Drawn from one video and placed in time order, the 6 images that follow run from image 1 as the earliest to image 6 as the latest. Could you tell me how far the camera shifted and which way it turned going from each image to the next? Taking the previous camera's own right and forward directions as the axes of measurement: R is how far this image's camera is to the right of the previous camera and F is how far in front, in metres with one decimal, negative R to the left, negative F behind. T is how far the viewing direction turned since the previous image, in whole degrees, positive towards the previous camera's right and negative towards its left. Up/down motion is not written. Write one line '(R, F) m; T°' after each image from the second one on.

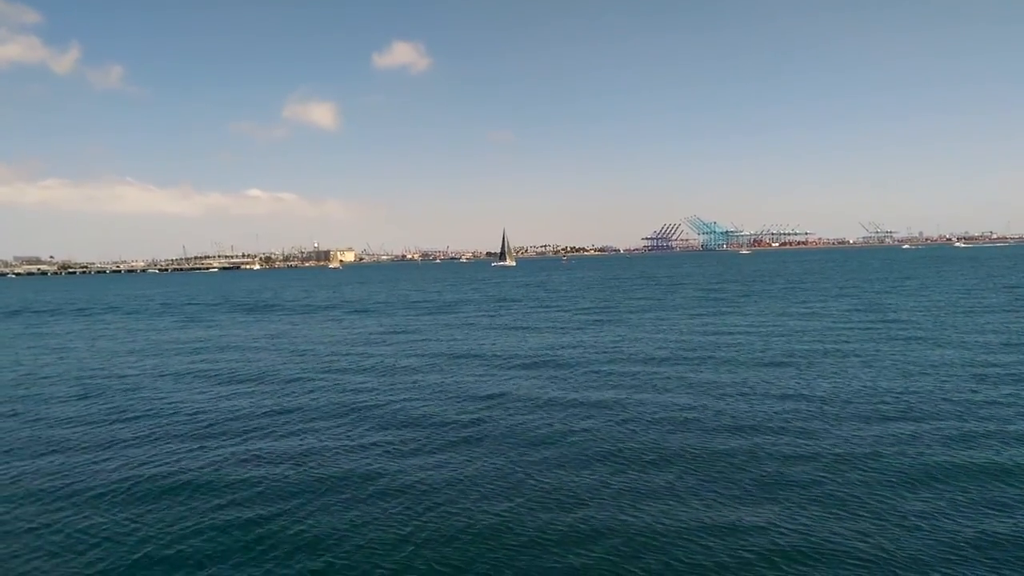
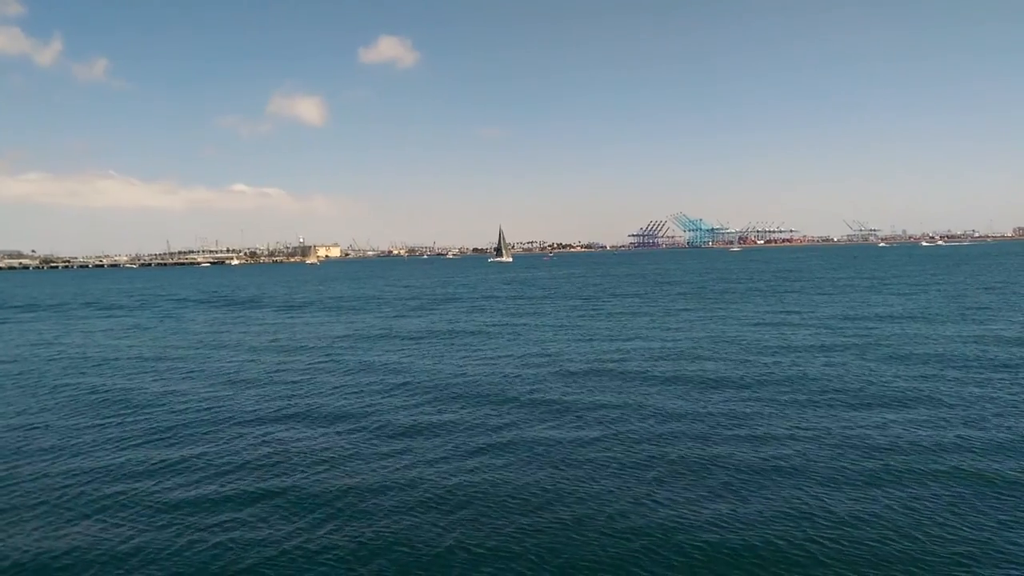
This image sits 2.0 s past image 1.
(-0.6, -0.3) m; +1°
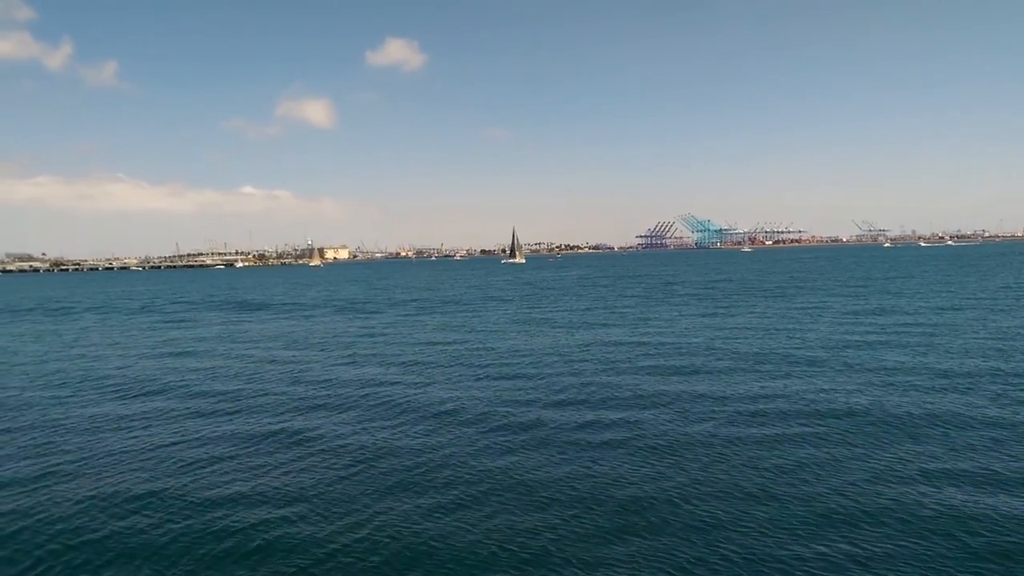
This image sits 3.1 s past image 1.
(-0.5, -0.2) m; -1°
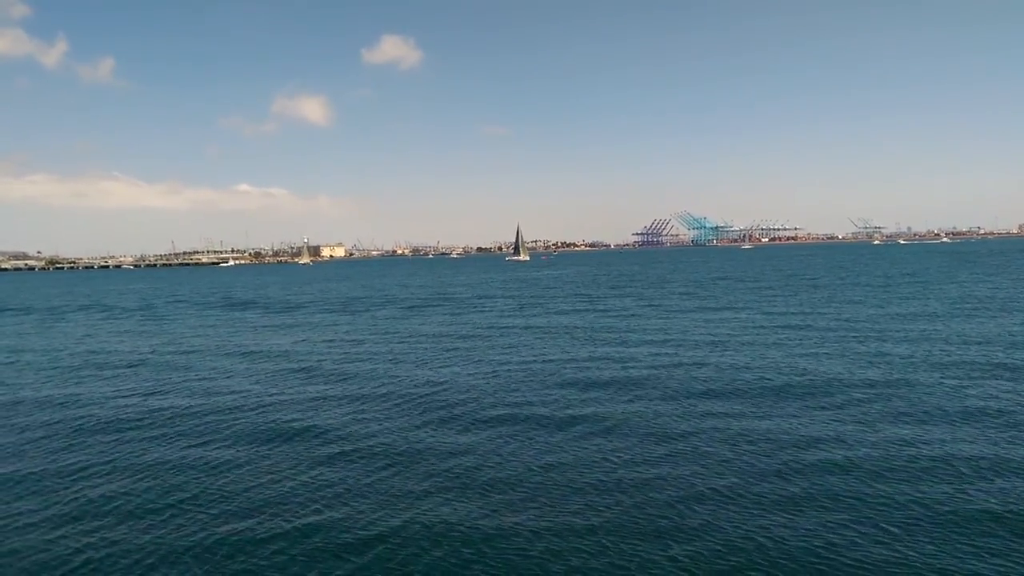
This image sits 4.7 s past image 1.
(-0.5, -0.1) m; 0°
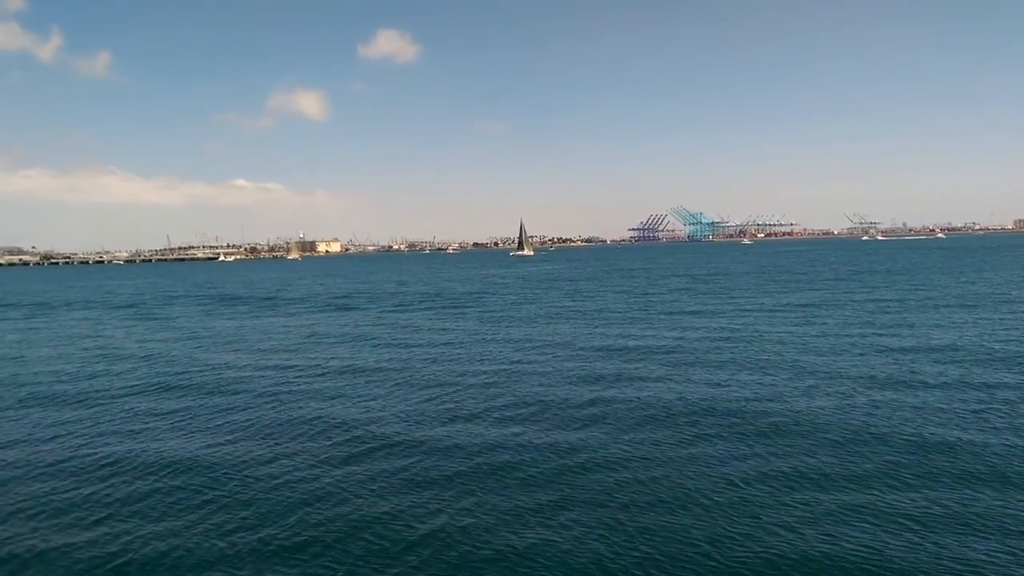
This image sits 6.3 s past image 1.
(-0.6, -0.1) m; 0°
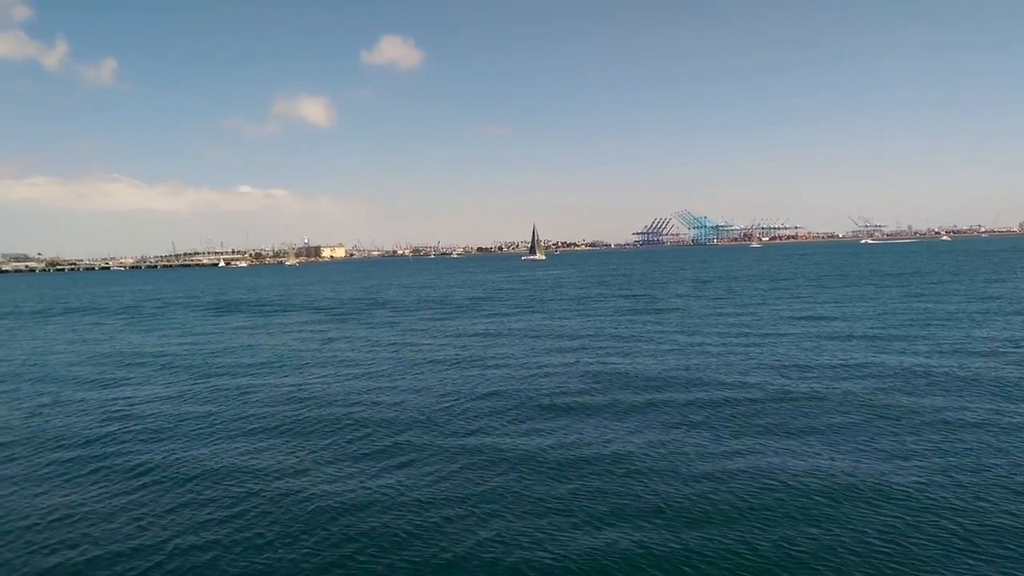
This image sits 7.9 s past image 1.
(-0.7, 0.0) m; 0°
